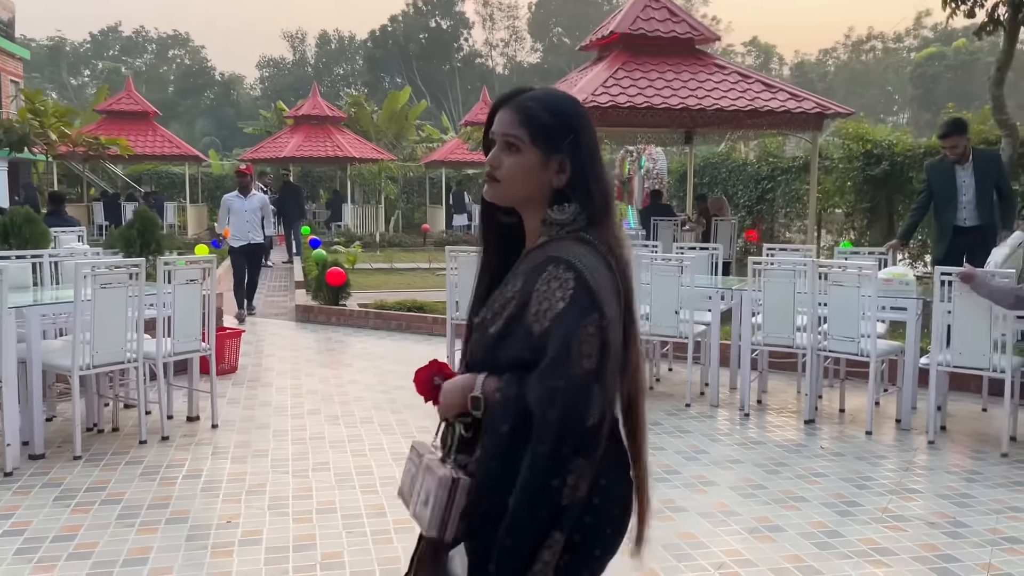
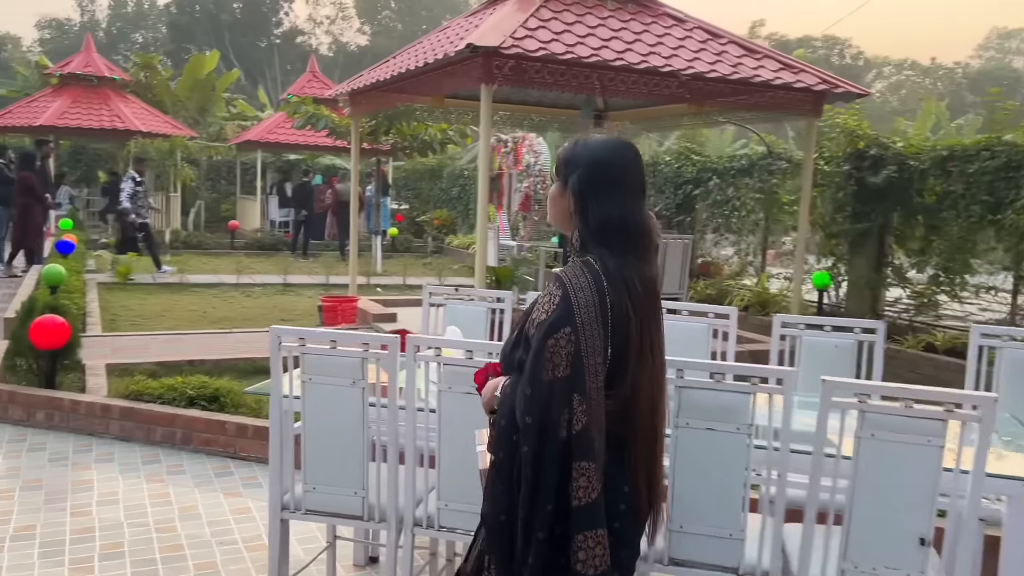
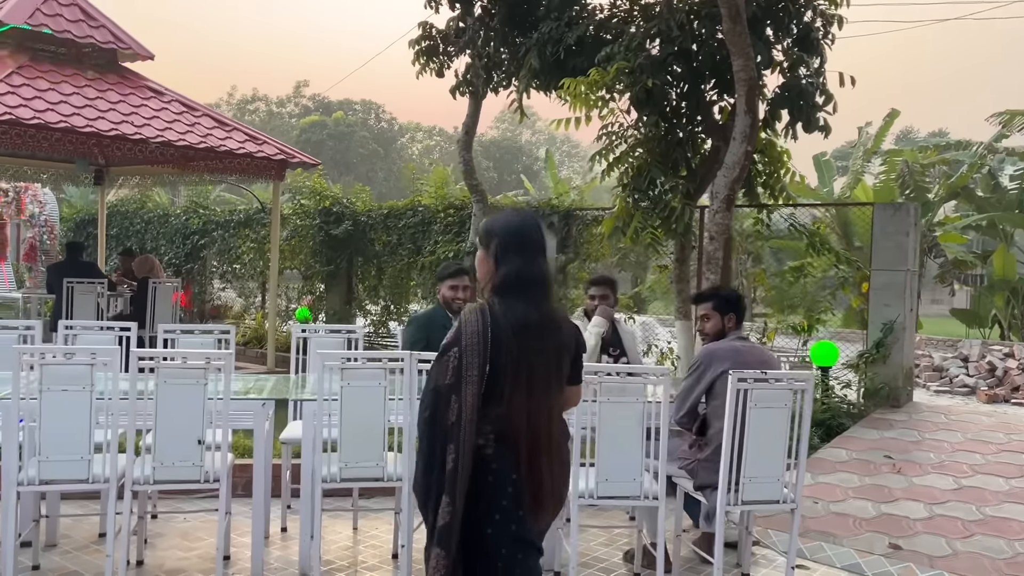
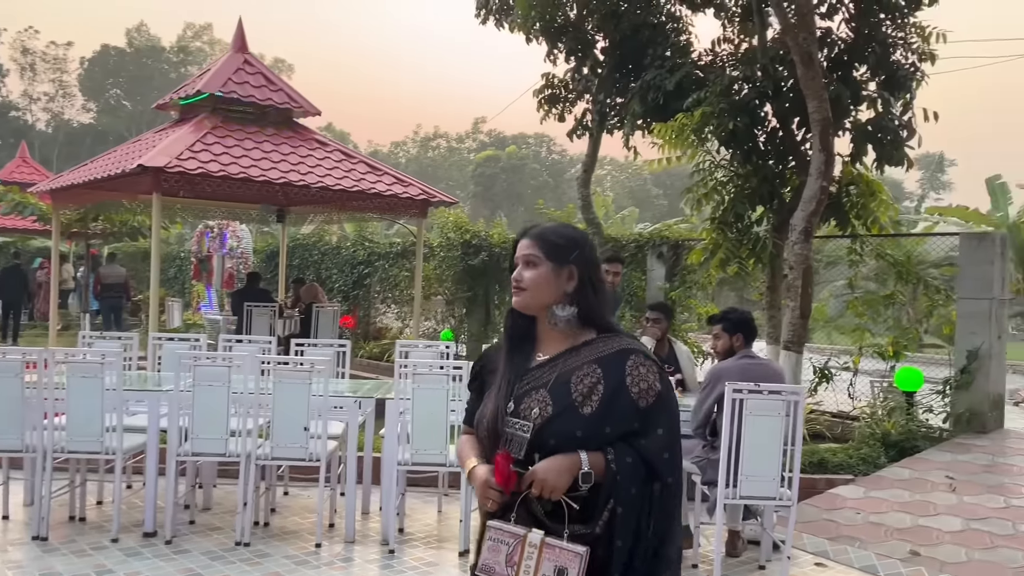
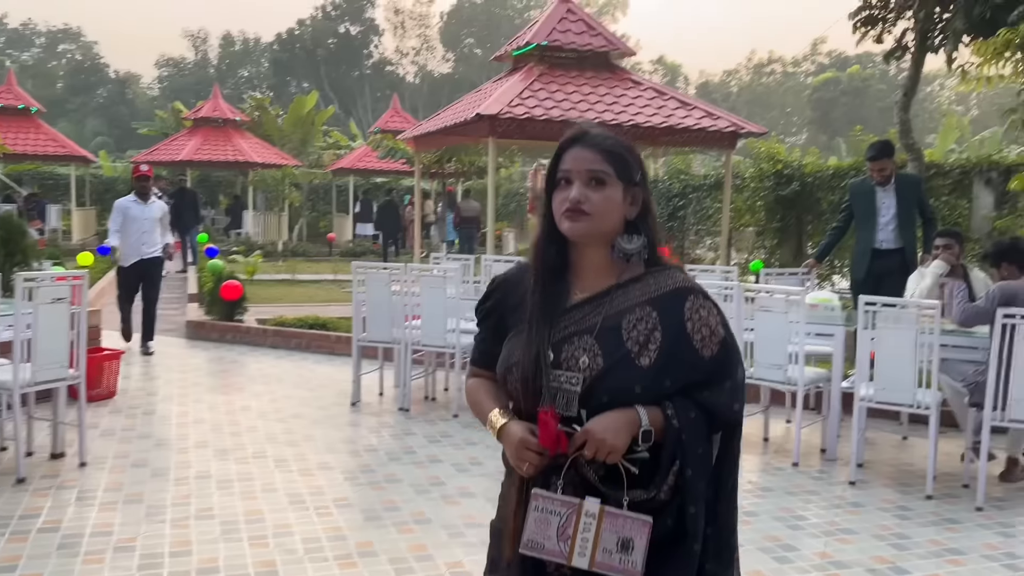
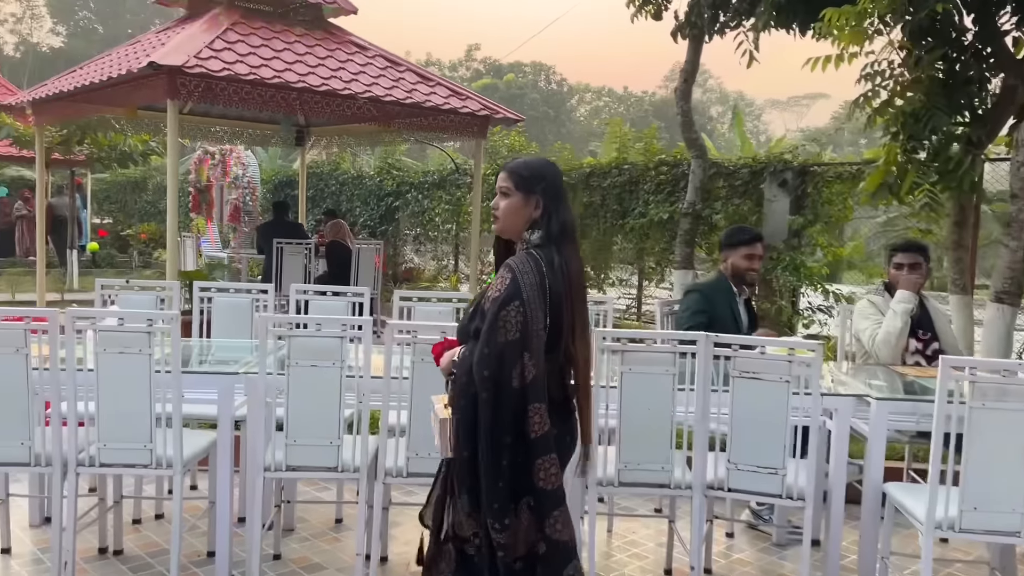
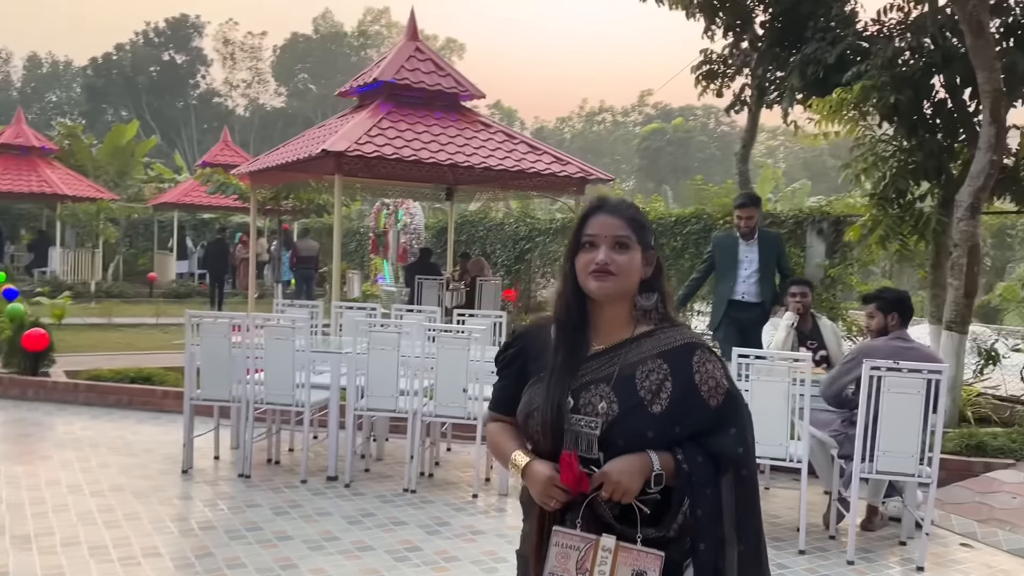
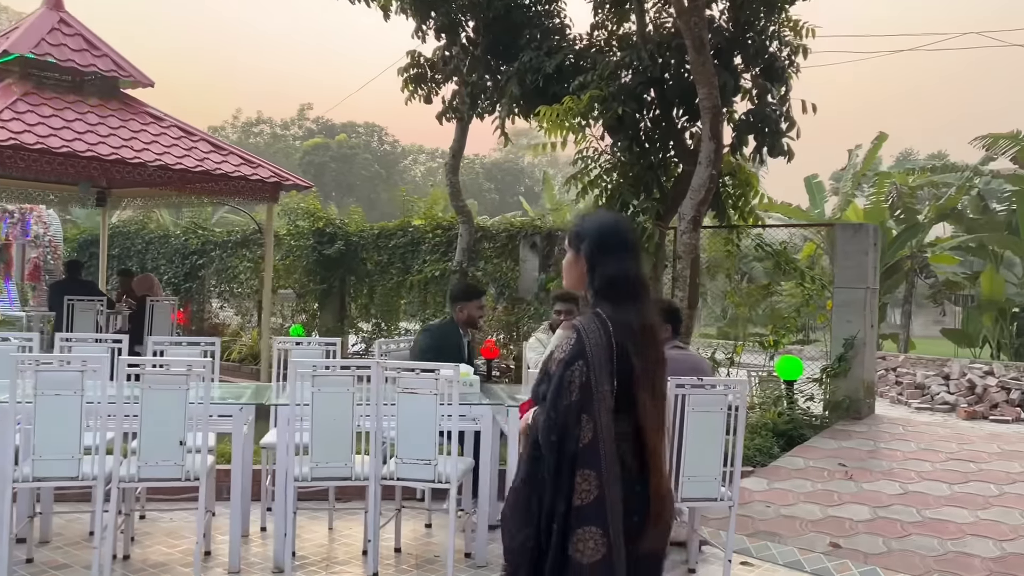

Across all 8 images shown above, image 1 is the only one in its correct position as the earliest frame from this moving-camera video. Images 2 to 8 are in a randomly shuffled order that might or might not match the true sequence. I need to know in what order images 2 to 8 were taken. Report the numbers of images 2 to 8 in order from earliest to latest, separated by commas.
5, 7, 4, 8, 3, 6, 2
